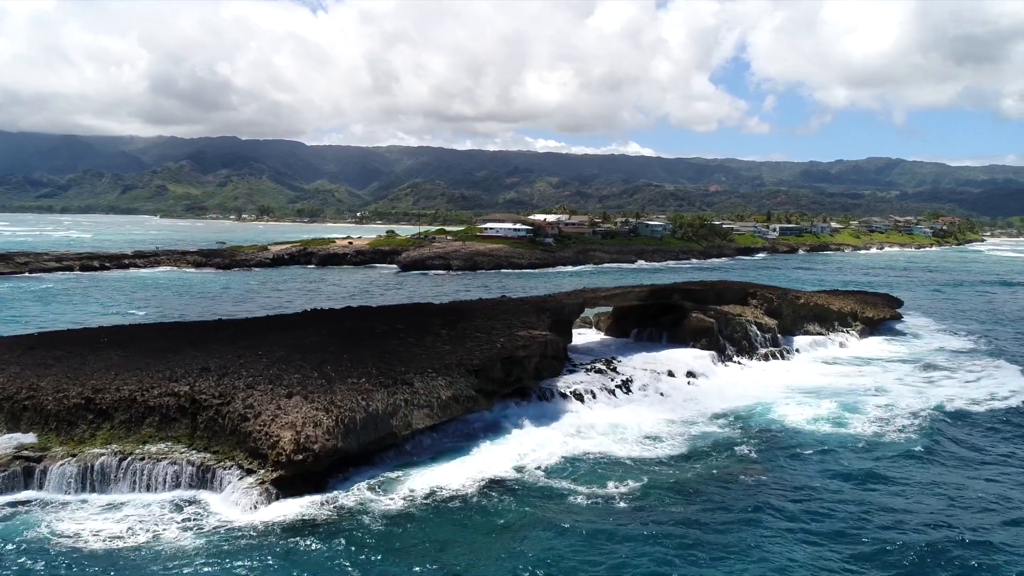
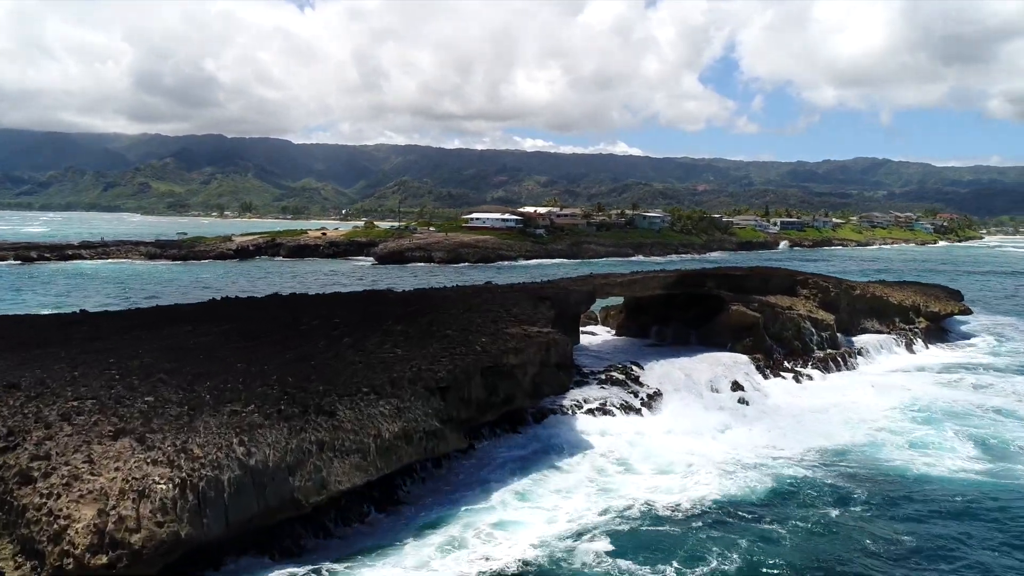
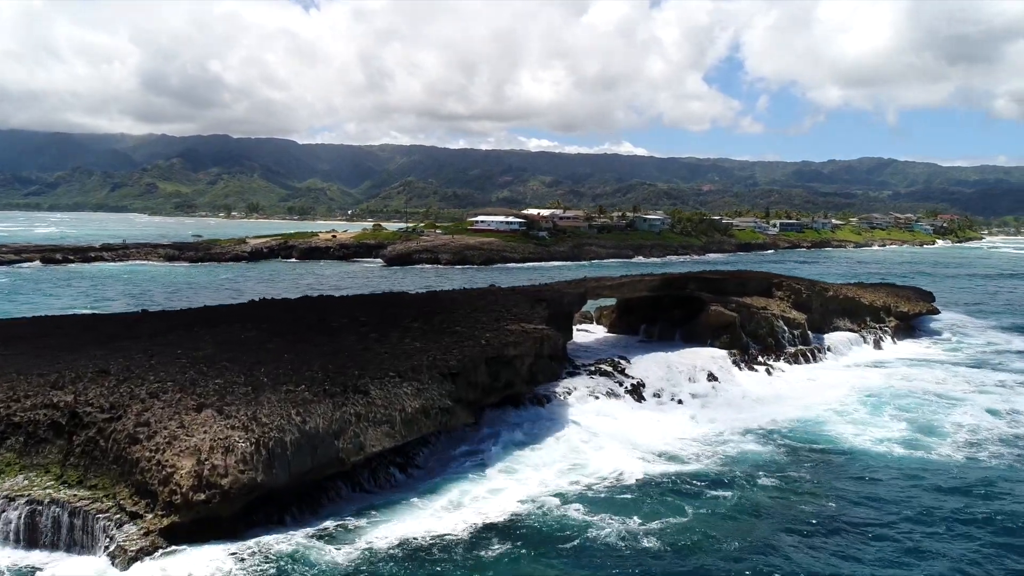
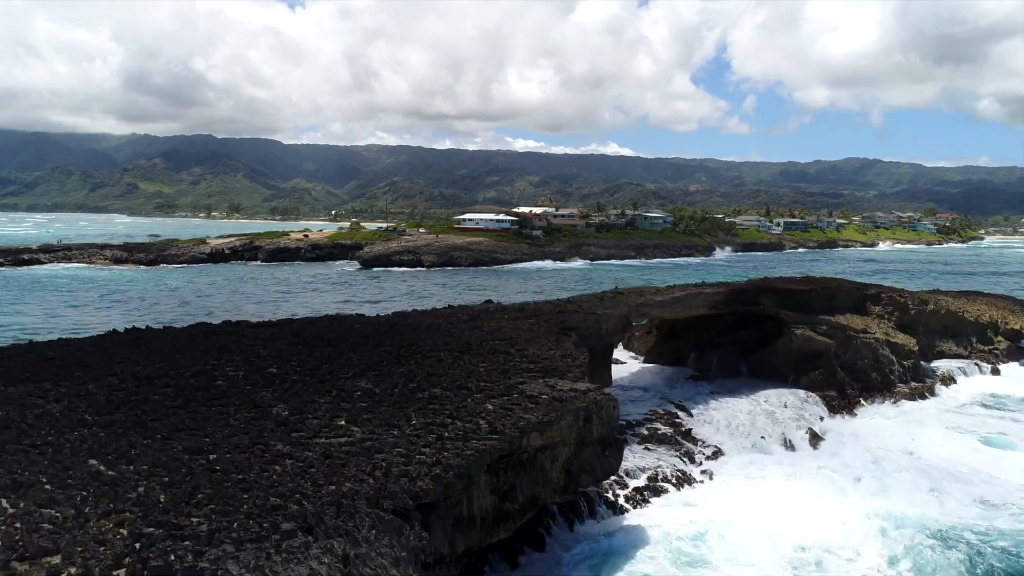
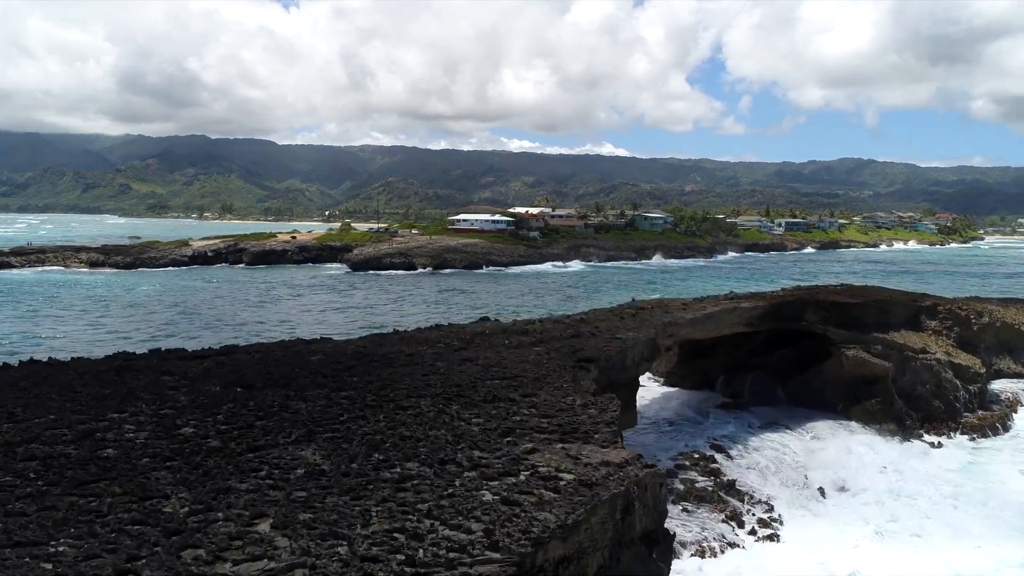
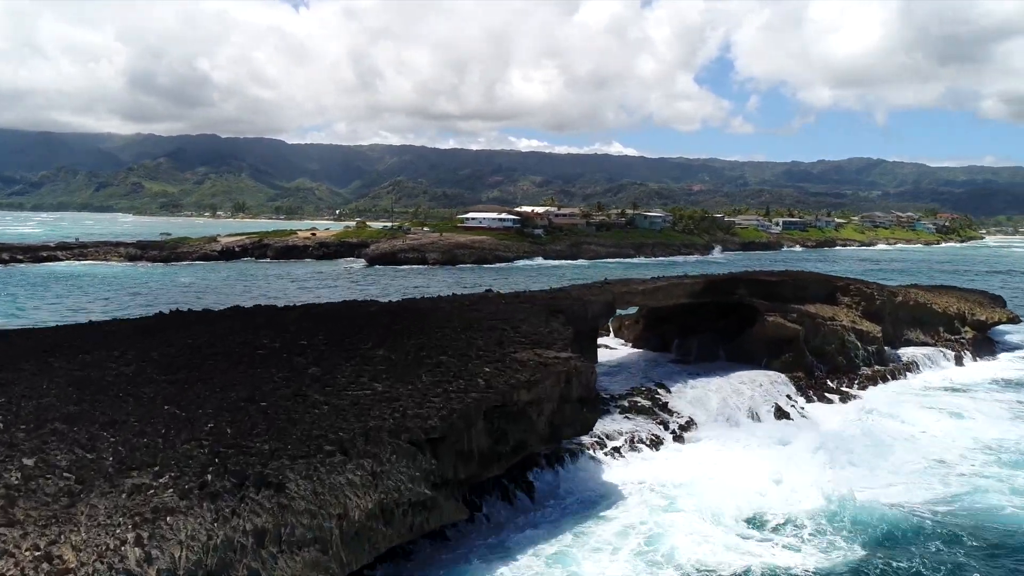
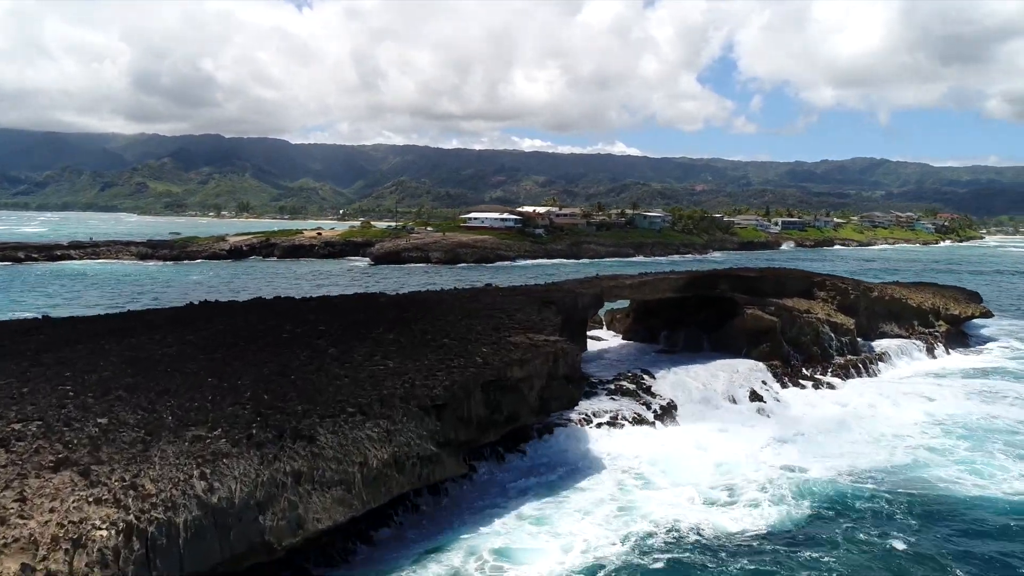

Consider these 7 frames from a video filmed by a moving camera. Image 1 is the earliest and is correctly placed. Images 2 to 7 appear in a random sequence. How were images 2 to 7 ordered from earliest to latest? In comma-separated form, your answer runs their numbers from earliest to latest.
3, 2, 7, 6, 4, 5
